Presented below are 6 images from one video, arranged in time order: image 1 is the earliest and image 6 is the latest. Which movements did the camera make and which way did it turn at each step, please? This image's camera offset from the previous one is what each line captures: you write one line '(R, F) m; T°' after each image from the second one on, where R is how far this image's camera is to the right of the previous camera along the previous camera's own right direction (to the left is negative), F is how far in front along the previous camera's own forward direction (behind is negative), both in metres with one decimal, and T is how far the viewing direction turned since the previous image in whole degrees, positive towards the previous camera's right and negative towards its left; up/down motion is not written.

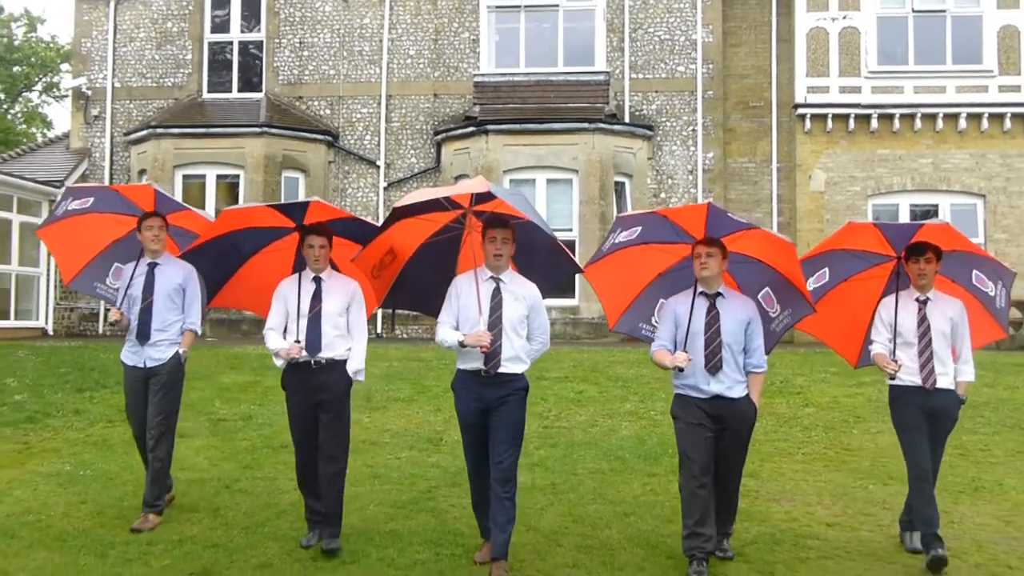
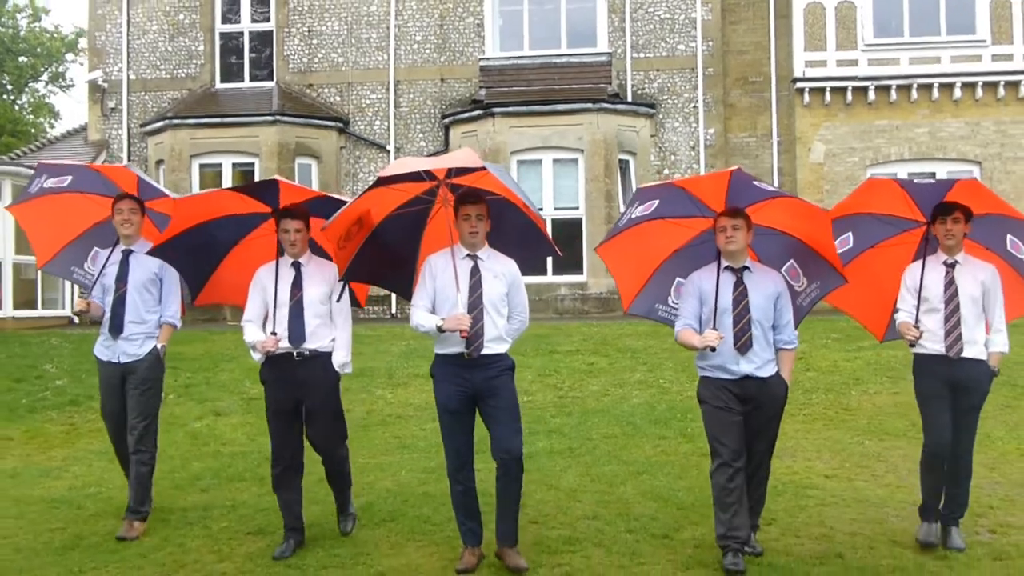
(-0.1, -0.6) m; 0°
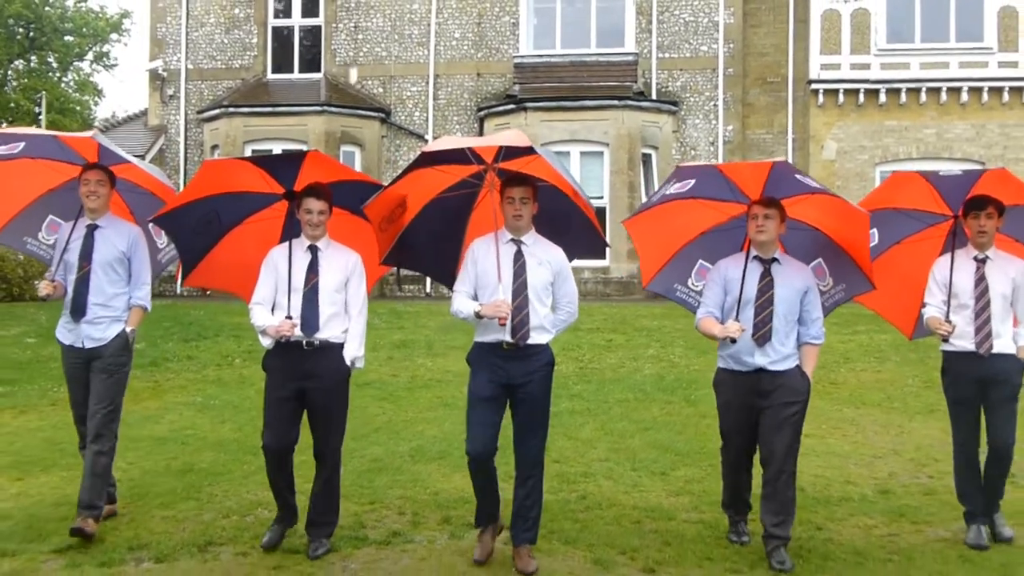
(0.0, -1.4) m; -1°
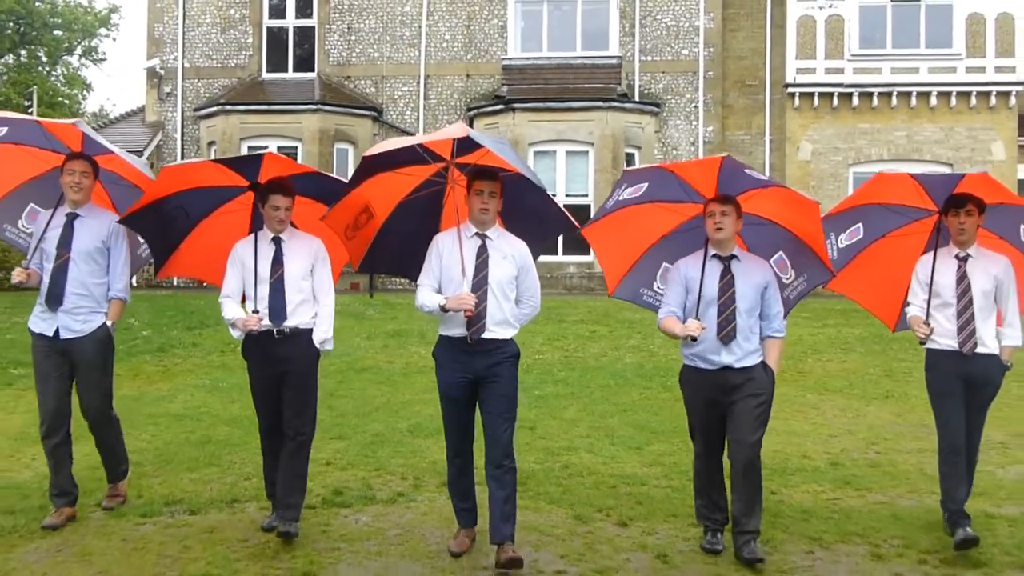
(0.0, -0.8) m; +1°
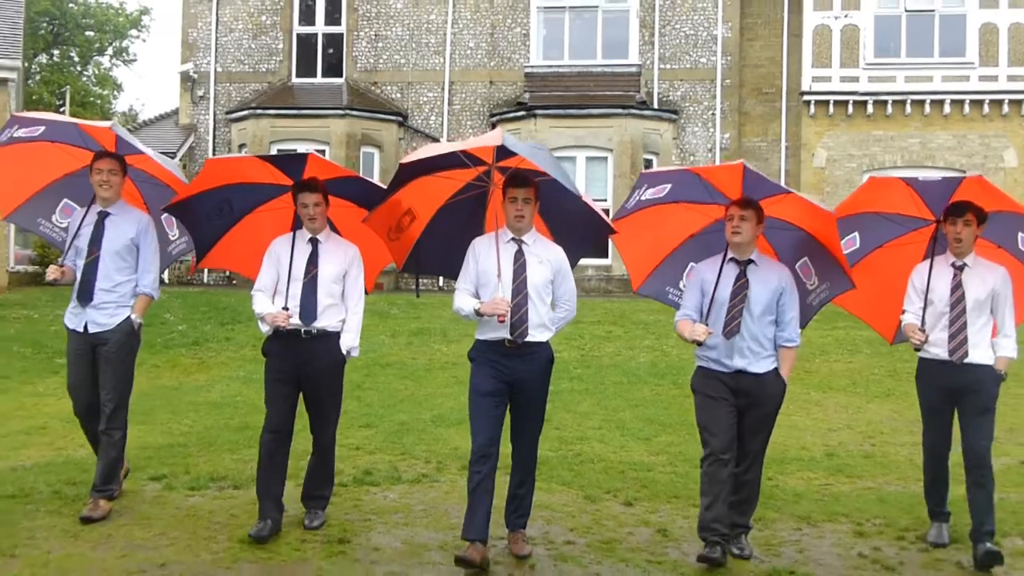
(0.0, -0.6) m; -1°
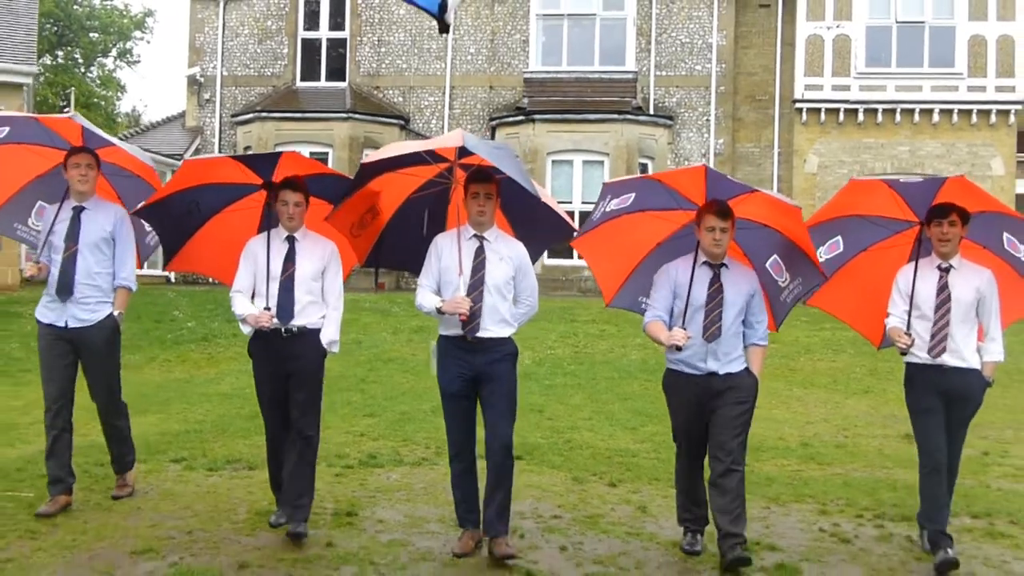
(0.0, -0.5) m; 0°
